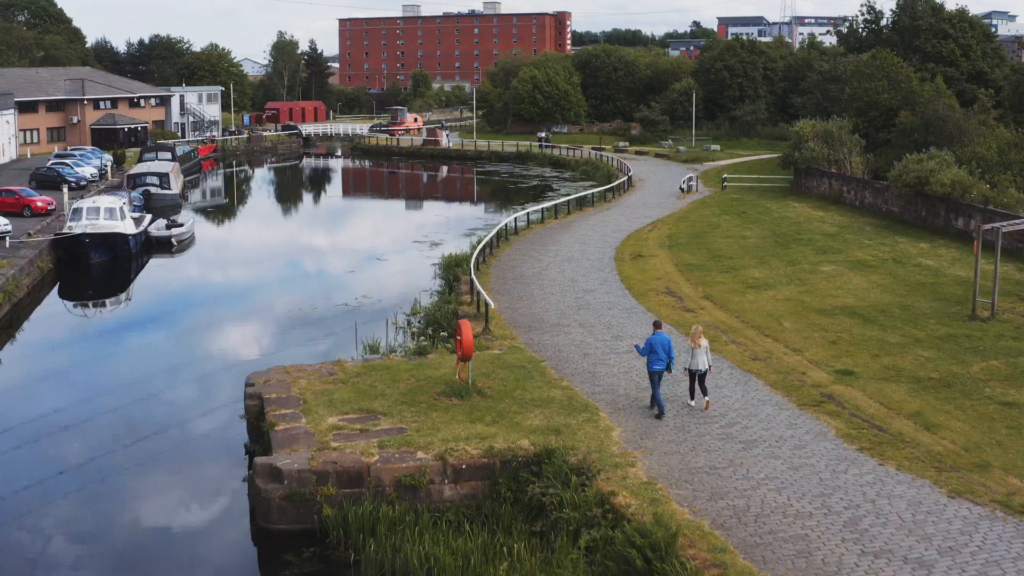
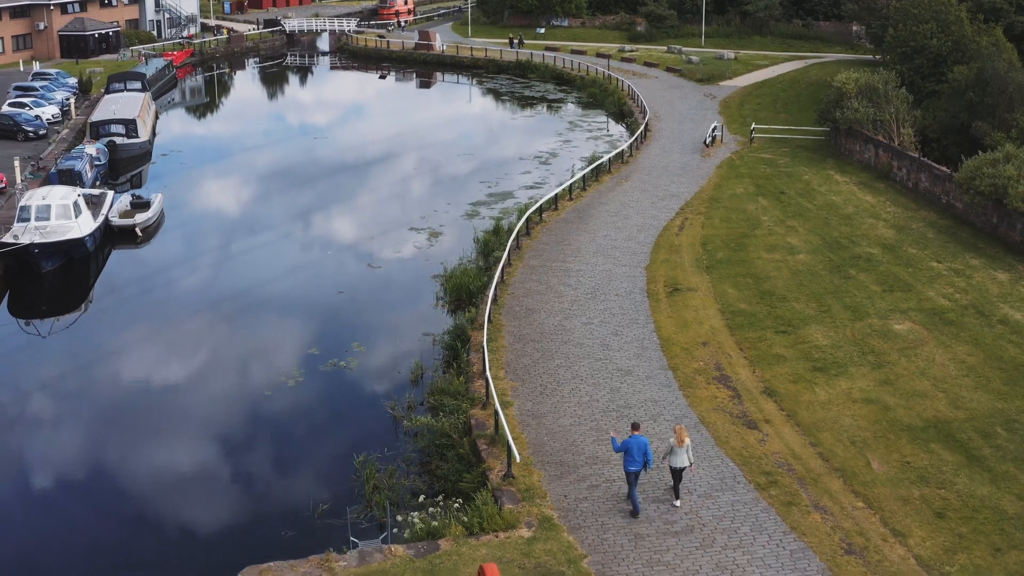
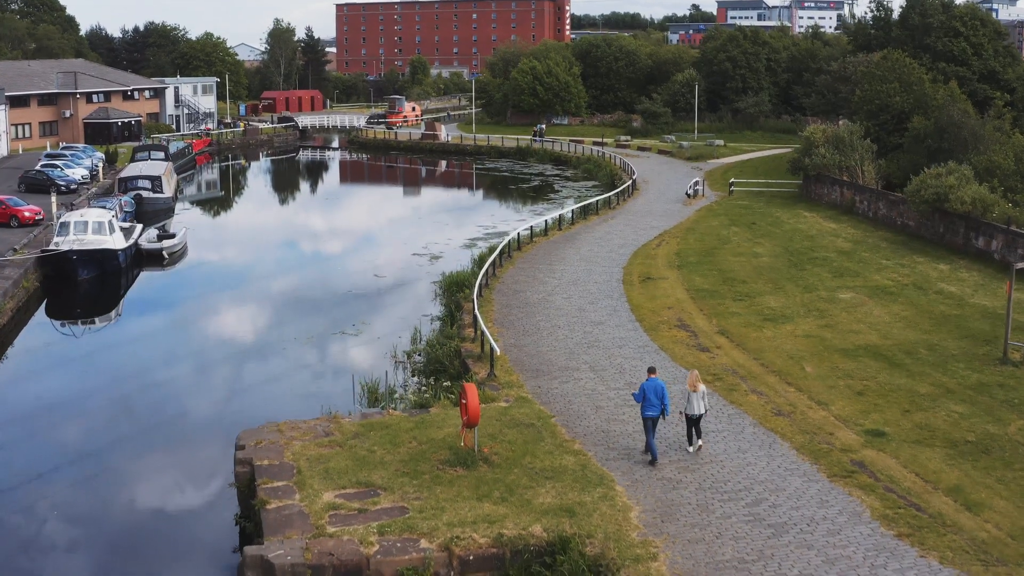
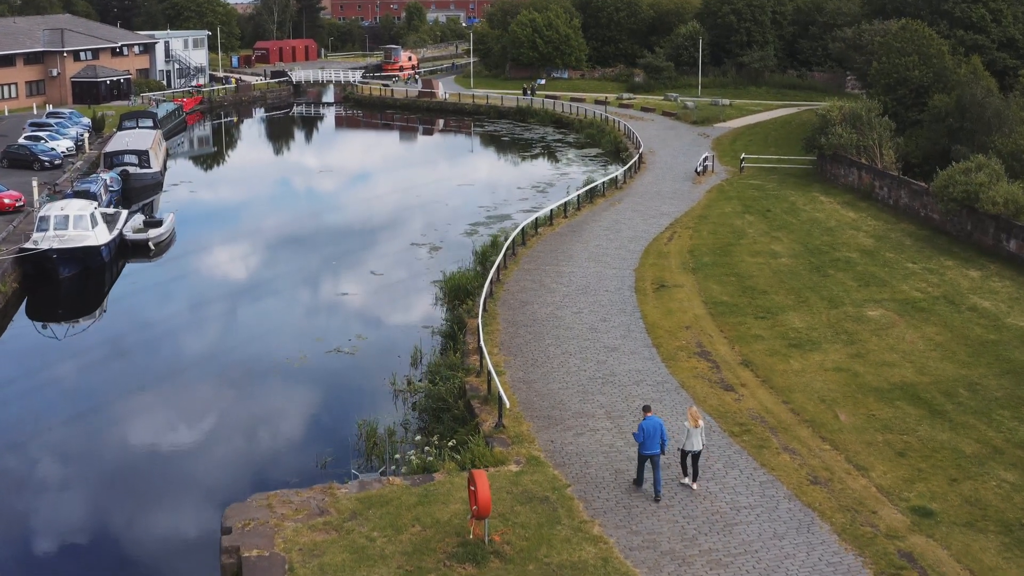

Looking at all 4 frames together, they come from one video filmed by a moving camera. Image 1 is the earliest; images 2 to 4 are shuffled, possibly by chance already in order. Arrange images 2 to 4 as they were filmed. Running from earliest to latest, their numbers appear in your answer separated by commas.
3, 4, 2
